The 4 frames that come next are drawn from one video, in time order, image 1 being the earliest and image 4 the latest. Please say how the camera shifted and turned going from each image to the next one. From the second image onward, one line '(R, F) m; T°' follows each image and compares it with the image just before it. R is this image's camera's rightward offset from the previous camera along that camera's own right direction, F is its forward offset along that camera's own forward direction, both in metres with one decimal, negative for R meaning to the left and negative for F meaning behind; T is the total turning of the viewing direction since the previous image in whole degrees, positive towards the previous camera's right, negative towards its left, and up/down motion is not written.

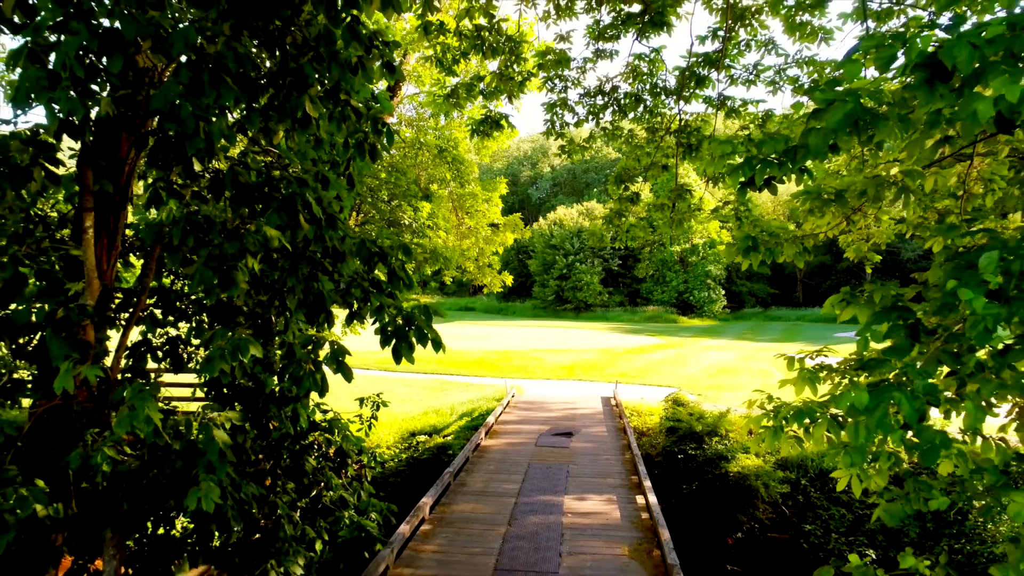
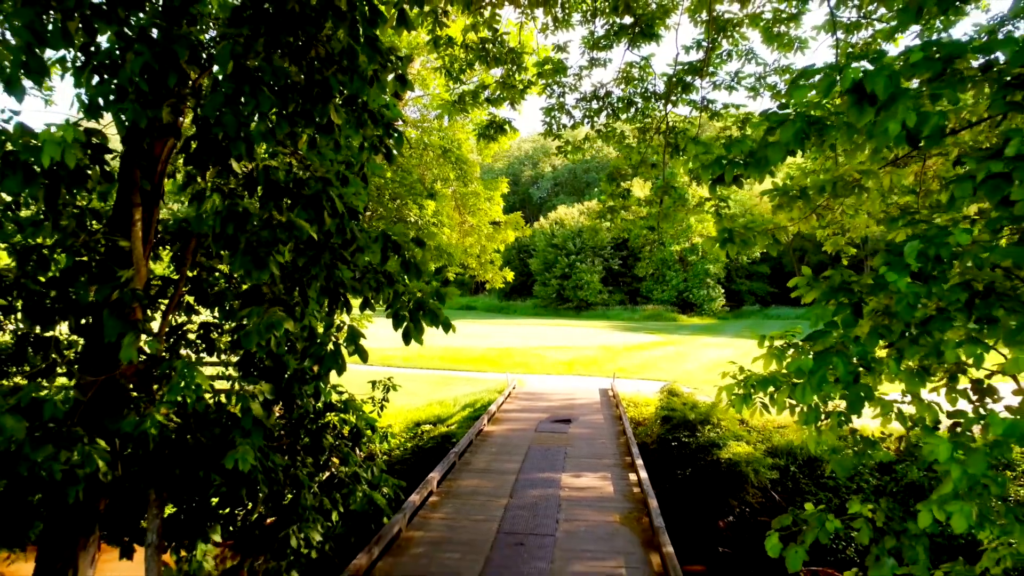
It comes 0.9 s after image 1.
(0.0, -0.4) m; 0°
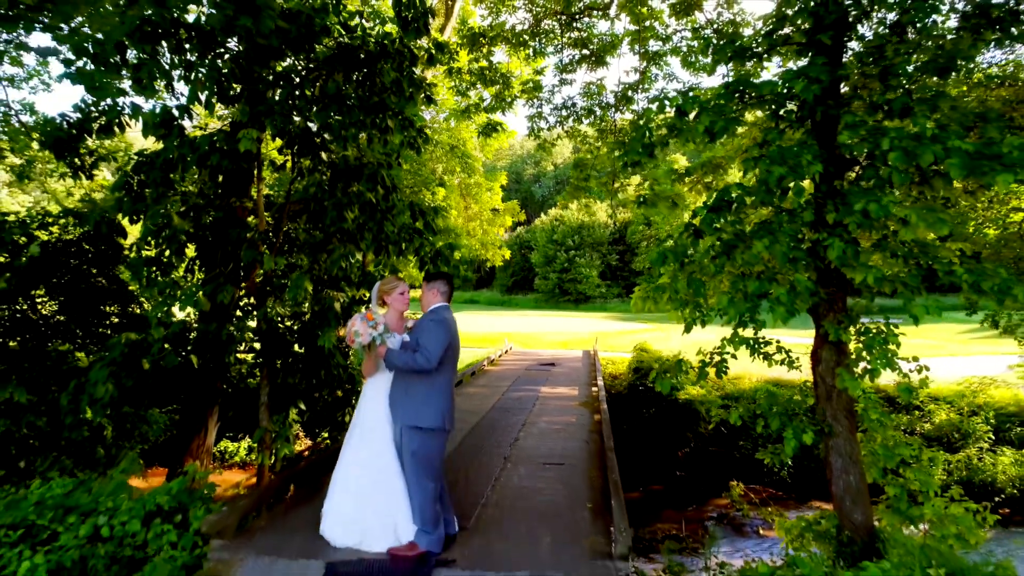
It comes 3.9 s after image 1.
(+0.1, -2.2) m; 0°
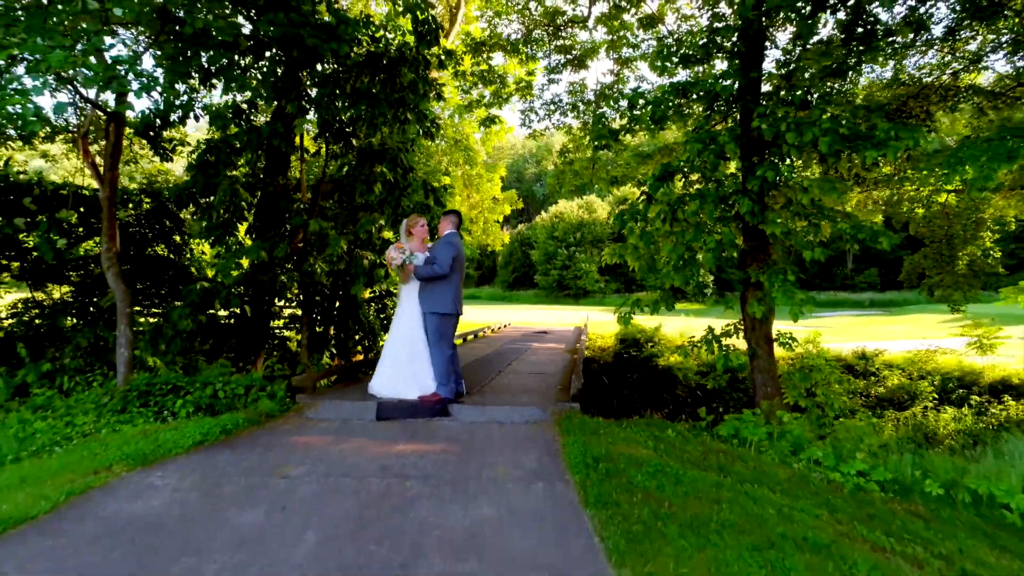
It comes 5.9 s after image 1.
(0.0, -1.4) m; 0°
